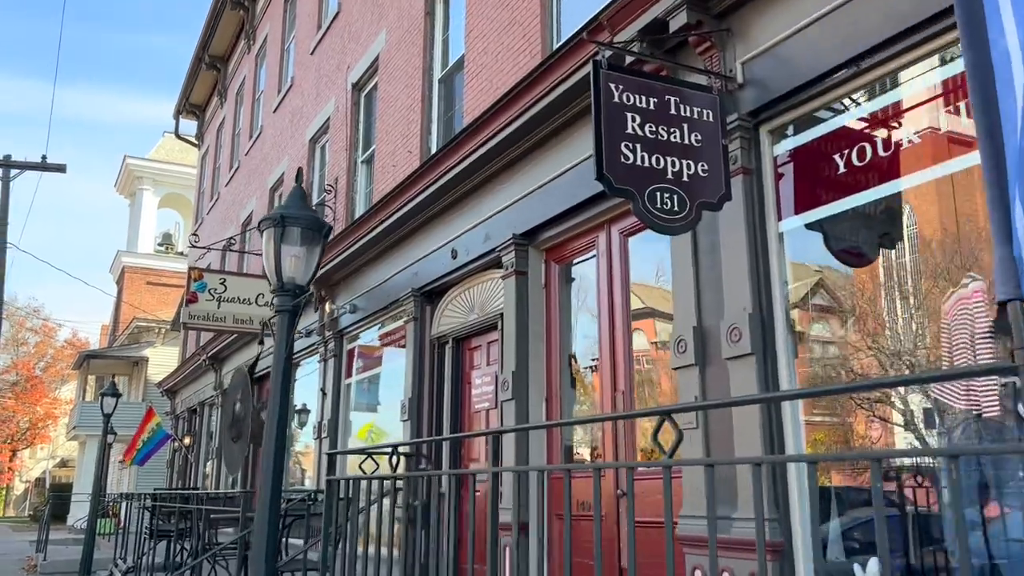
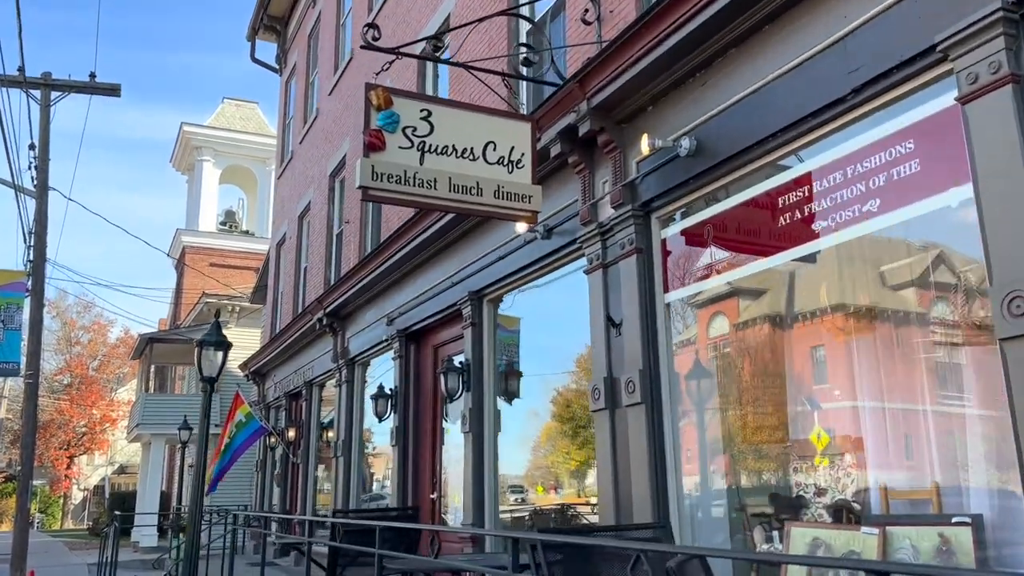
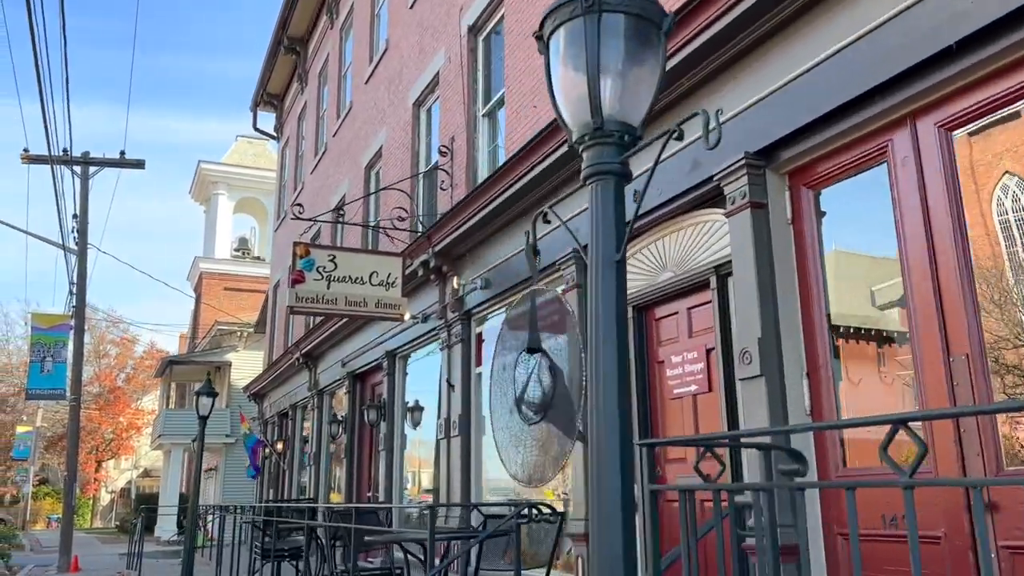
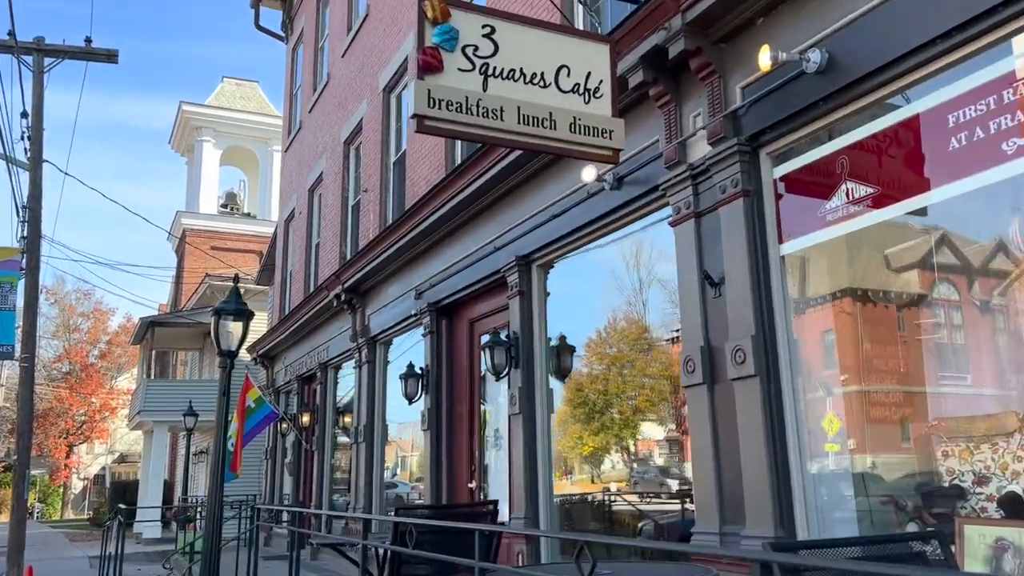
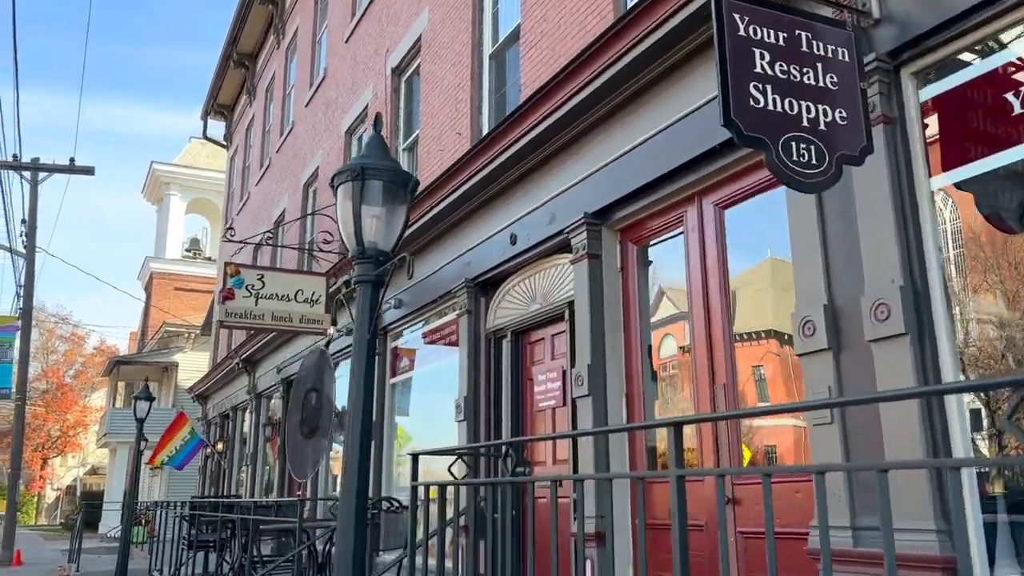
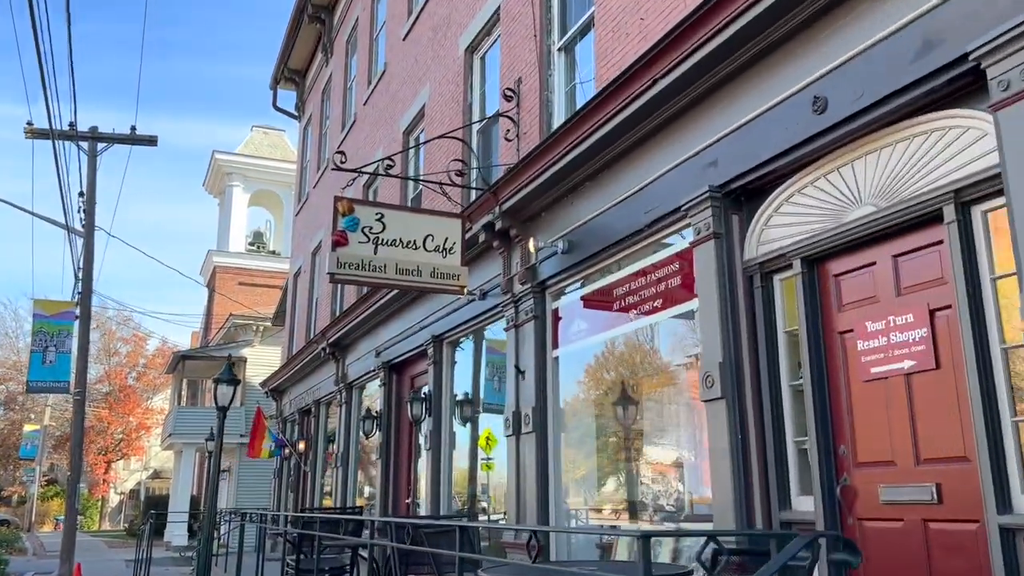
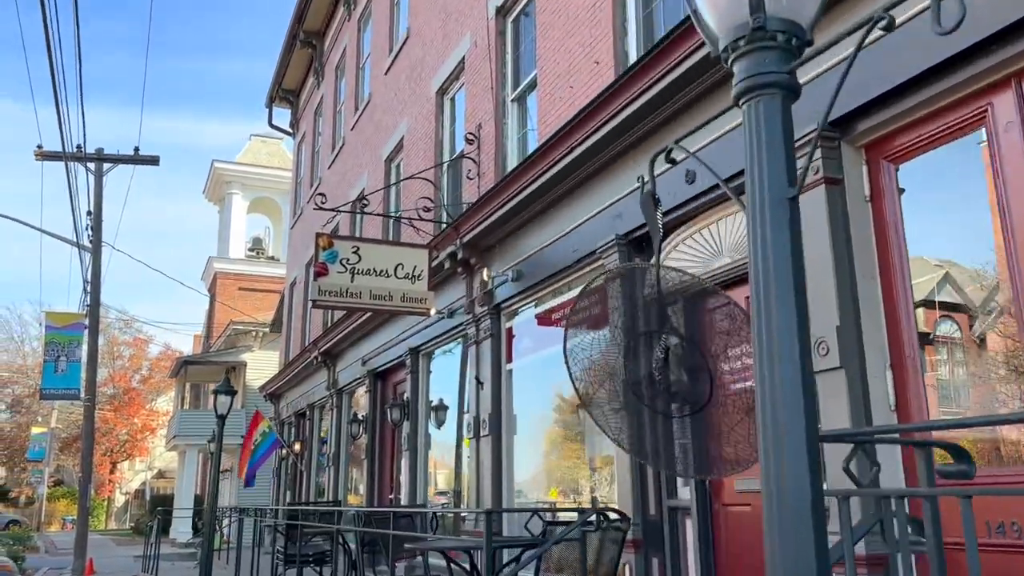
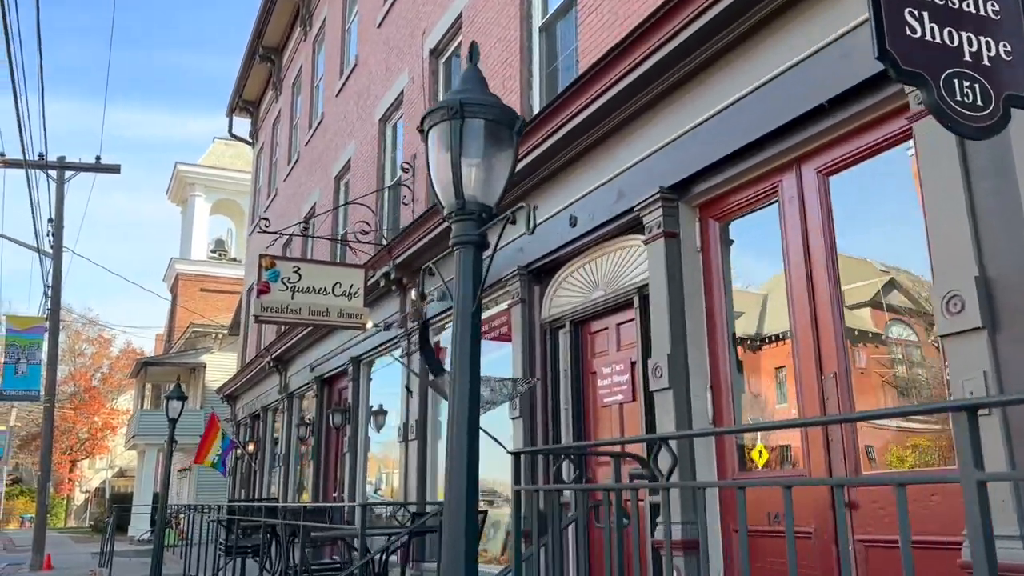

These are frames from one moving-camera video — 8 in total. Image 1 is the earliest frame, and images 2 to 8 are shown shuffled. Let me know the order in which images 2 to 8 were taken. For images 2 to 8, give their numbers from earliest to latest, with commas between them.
5, 8, 3, 7, 6, 2, 4
